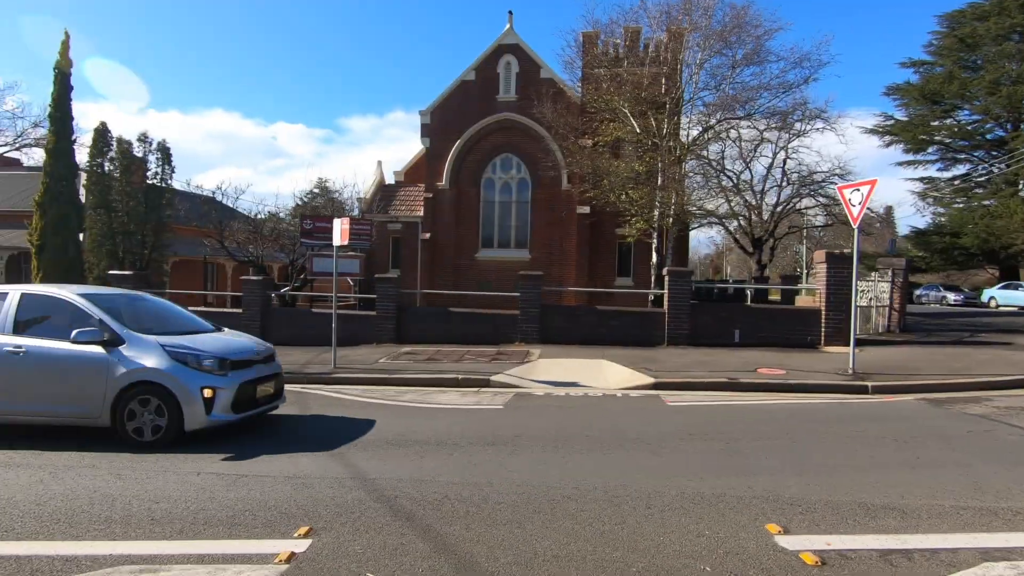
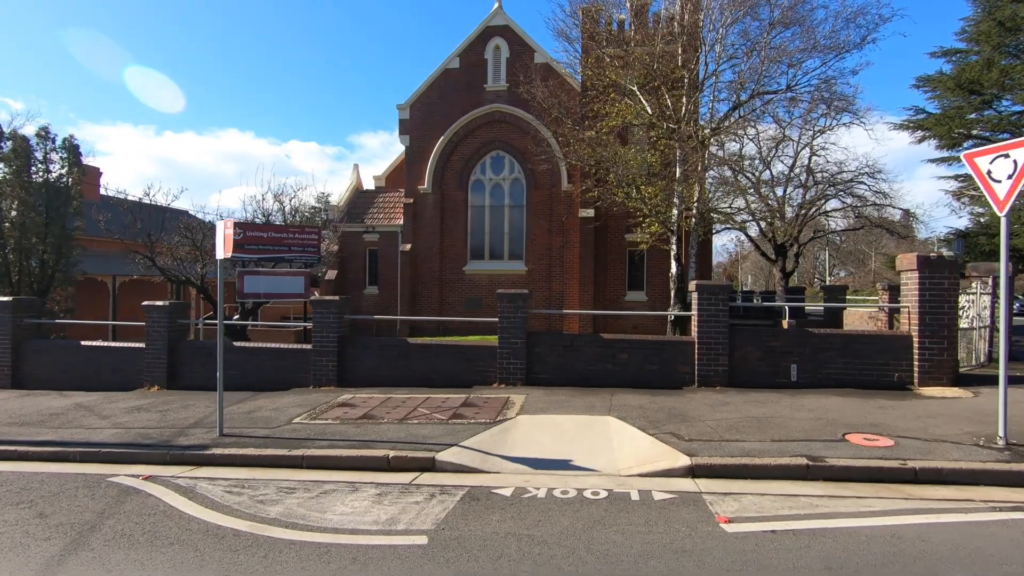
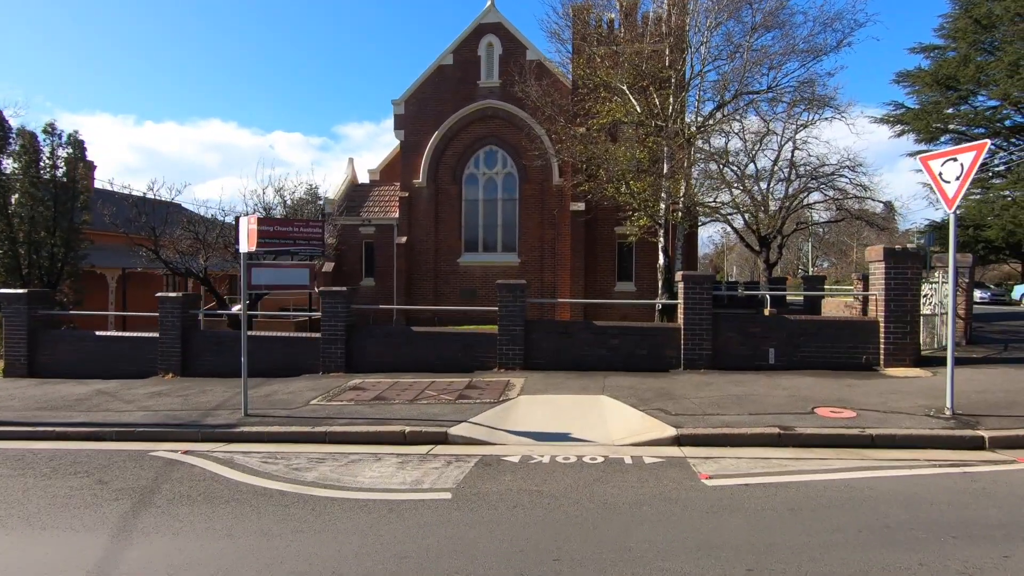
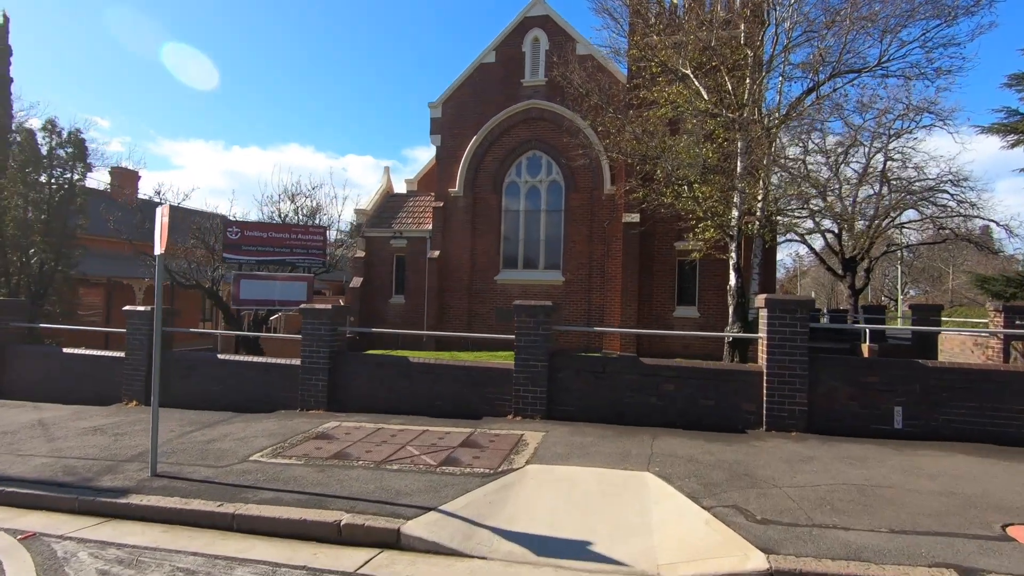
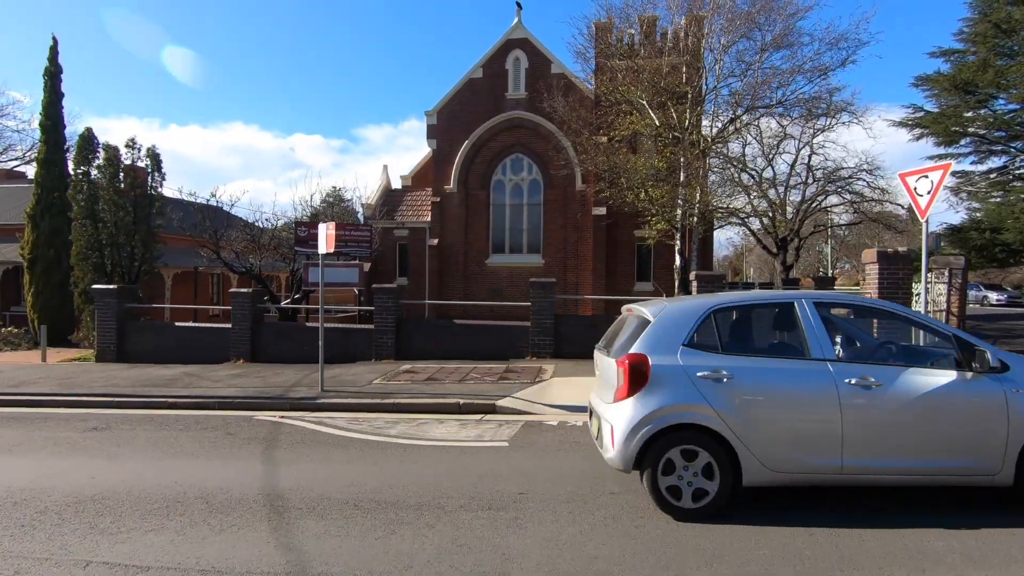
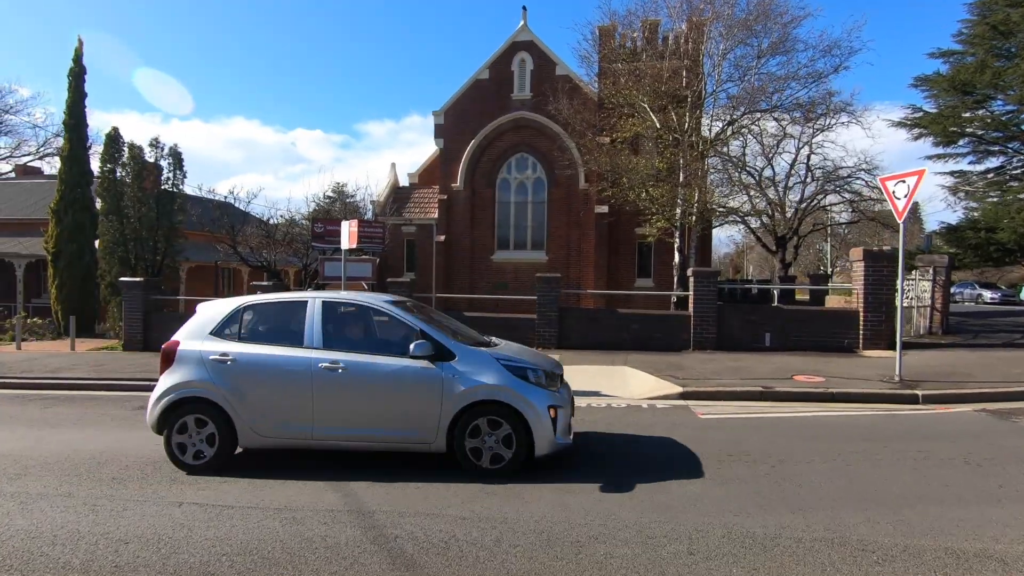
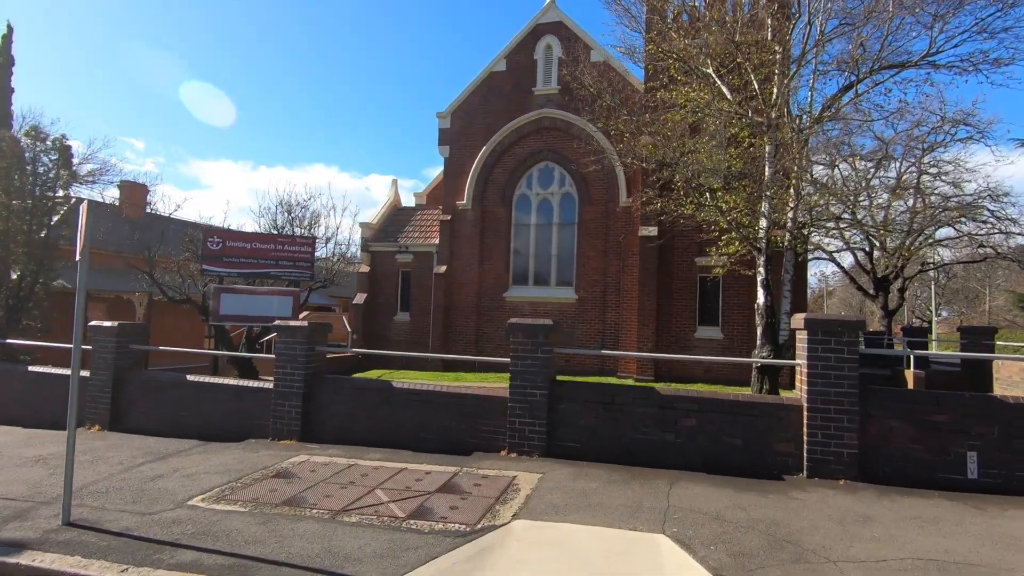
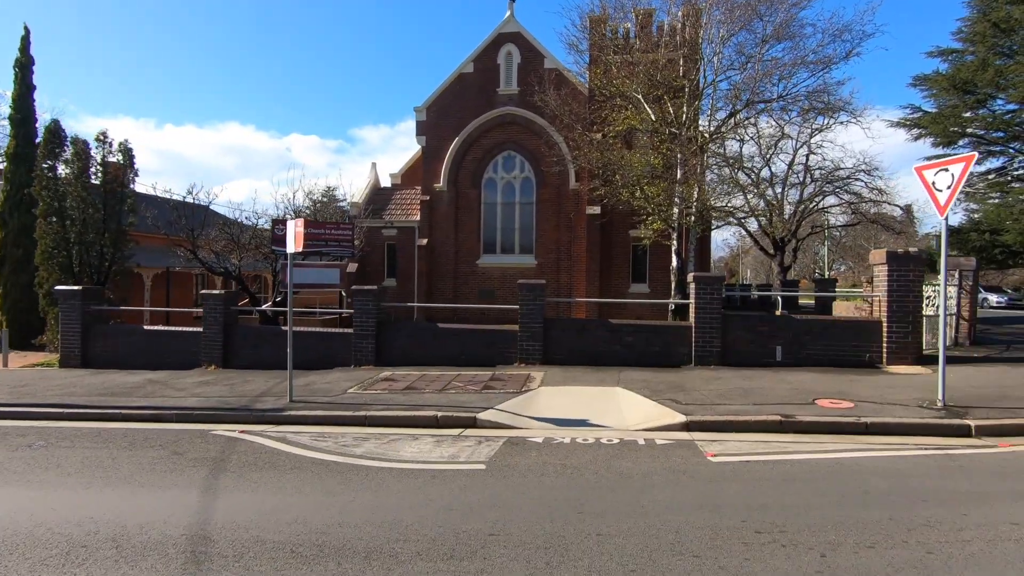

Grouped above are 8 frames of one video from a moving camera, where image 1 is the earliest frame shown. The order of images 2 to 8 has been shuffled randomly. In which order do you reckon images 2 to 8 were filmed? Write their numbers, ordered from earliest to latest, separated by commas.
6, 5, 8, 3, 2, 4, 7
